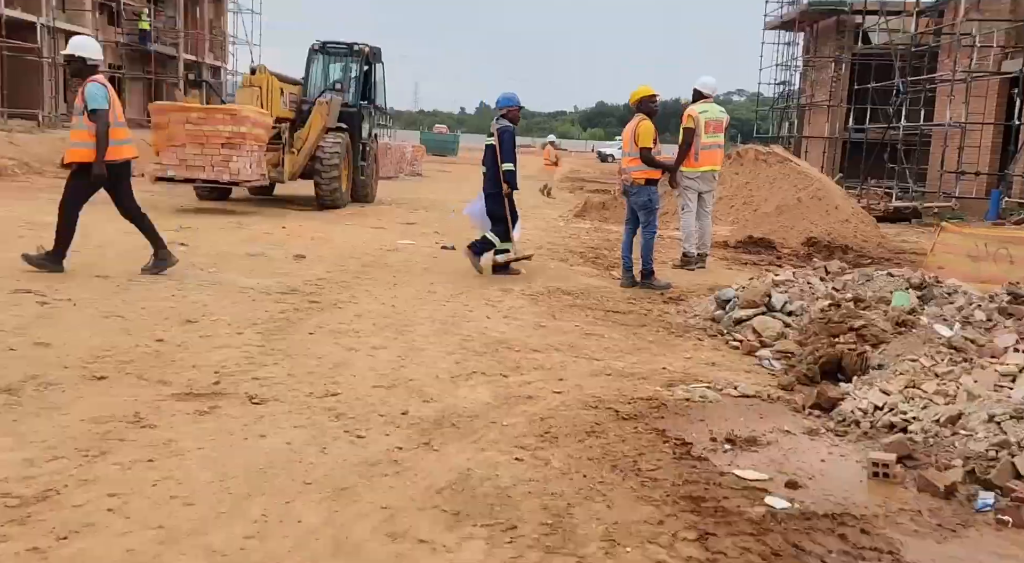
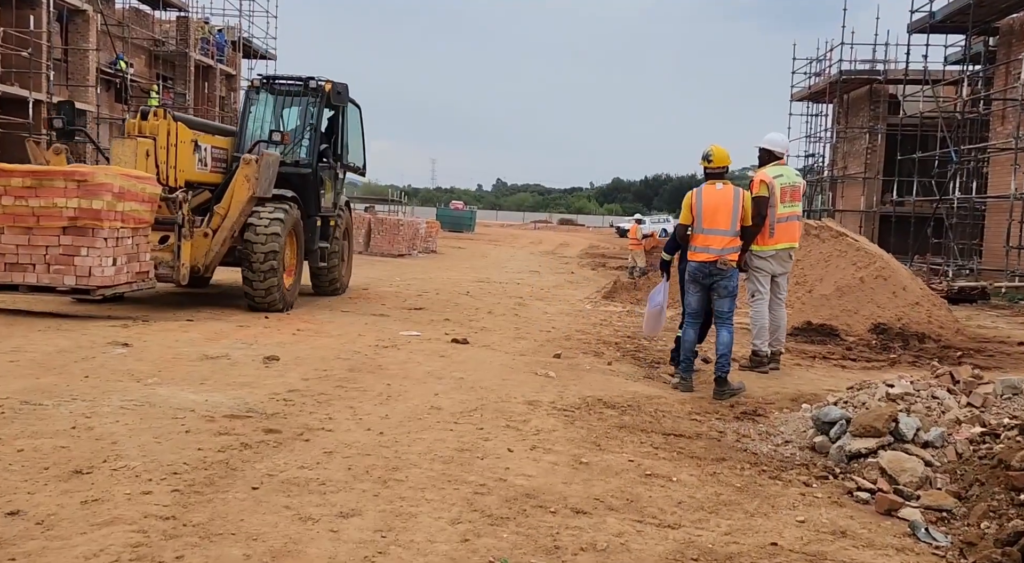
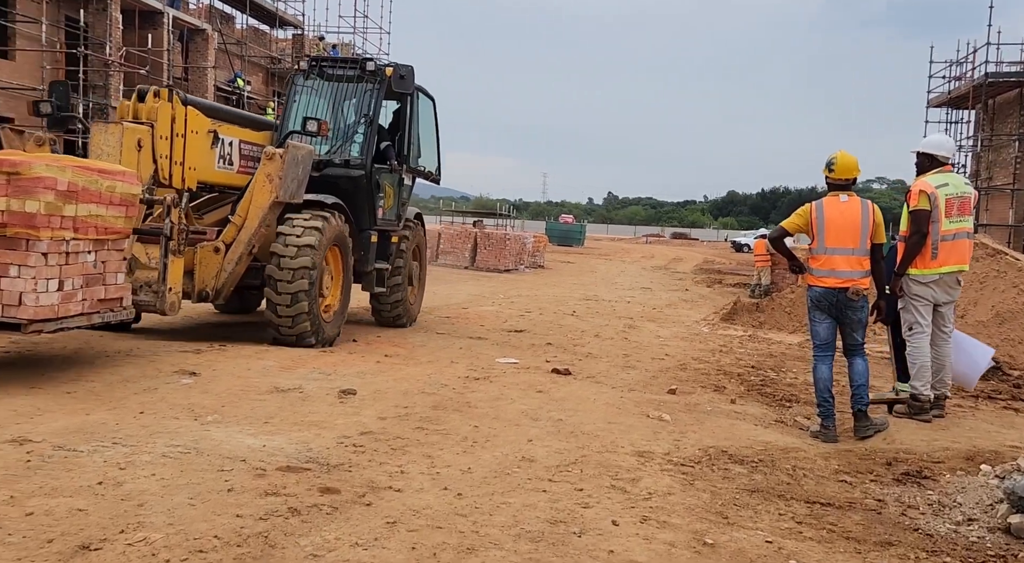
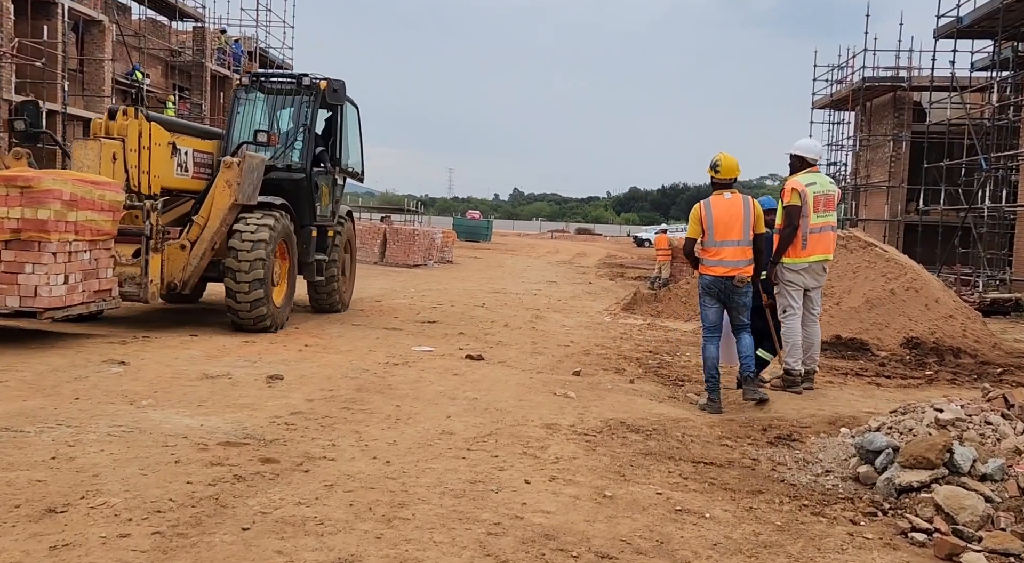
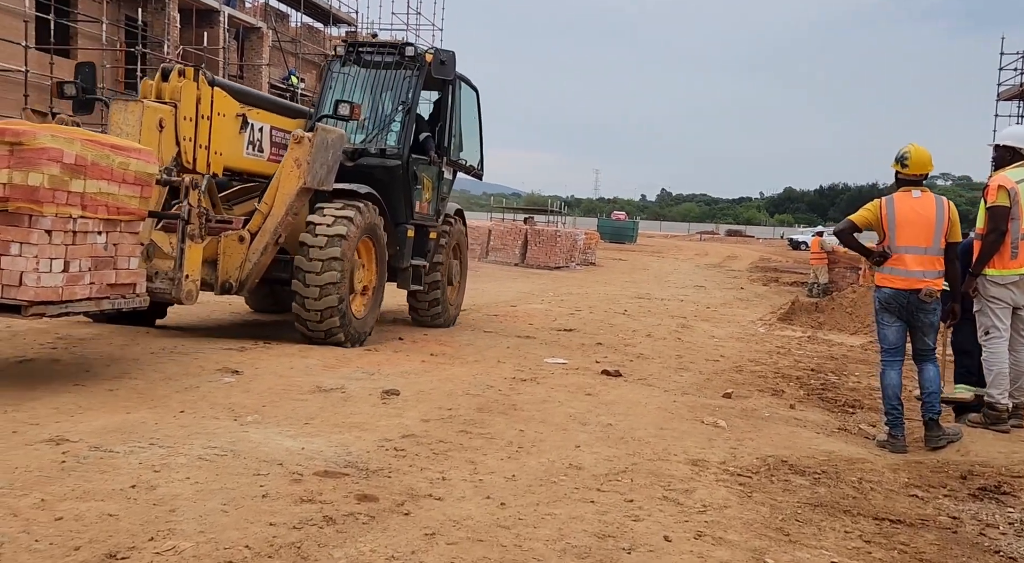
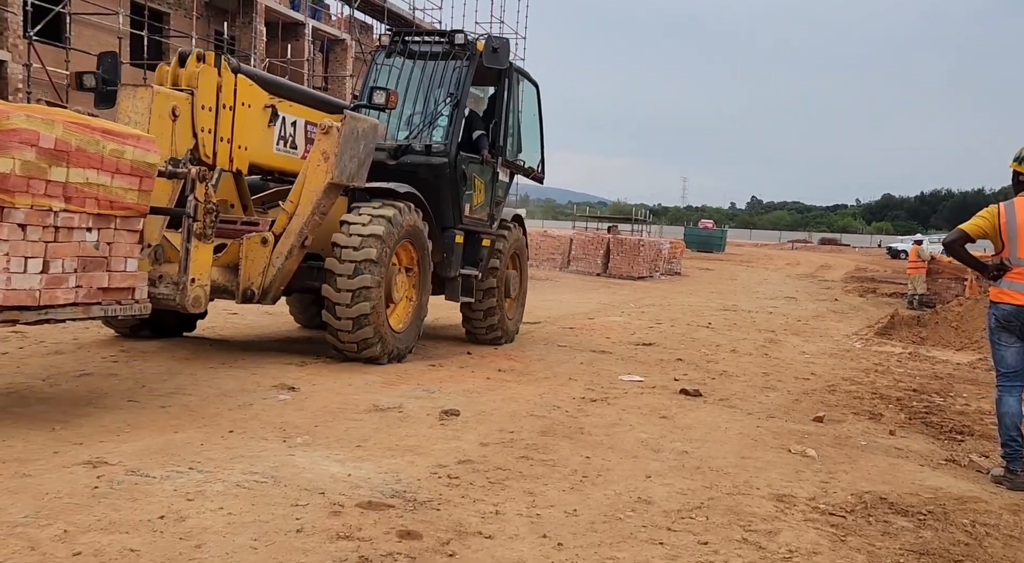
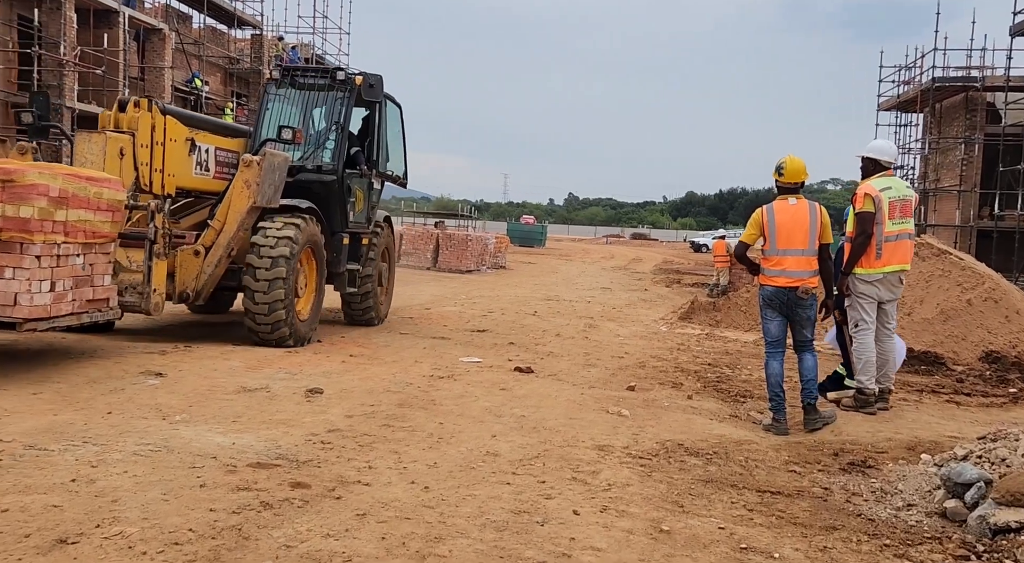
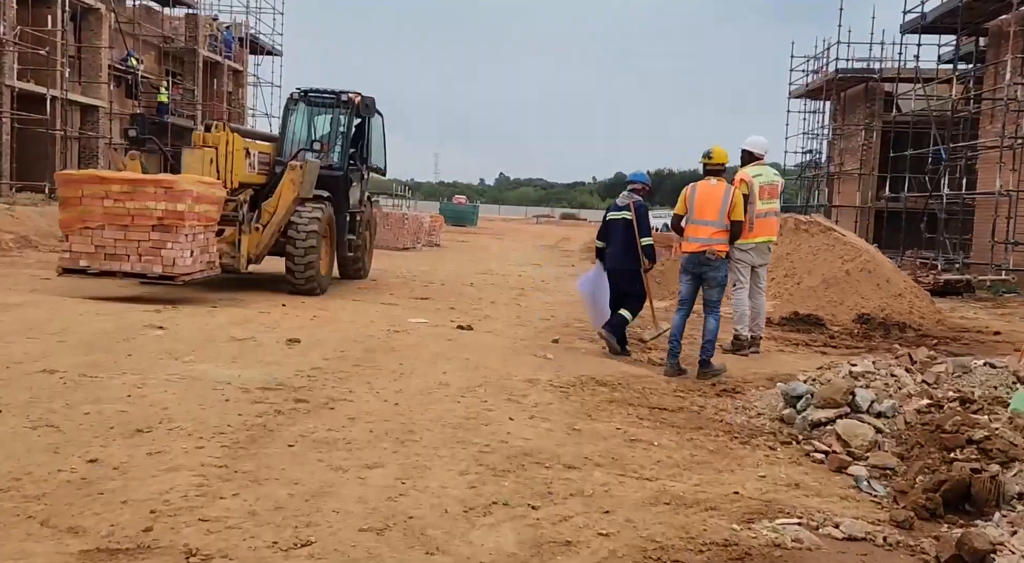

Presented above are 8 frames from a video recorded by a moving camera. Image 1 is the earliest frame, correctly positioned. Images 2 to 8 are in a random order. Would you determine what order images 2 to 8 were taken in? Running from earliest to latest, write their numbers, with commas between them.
8, 2, 4, 7, 3, 5, 6
